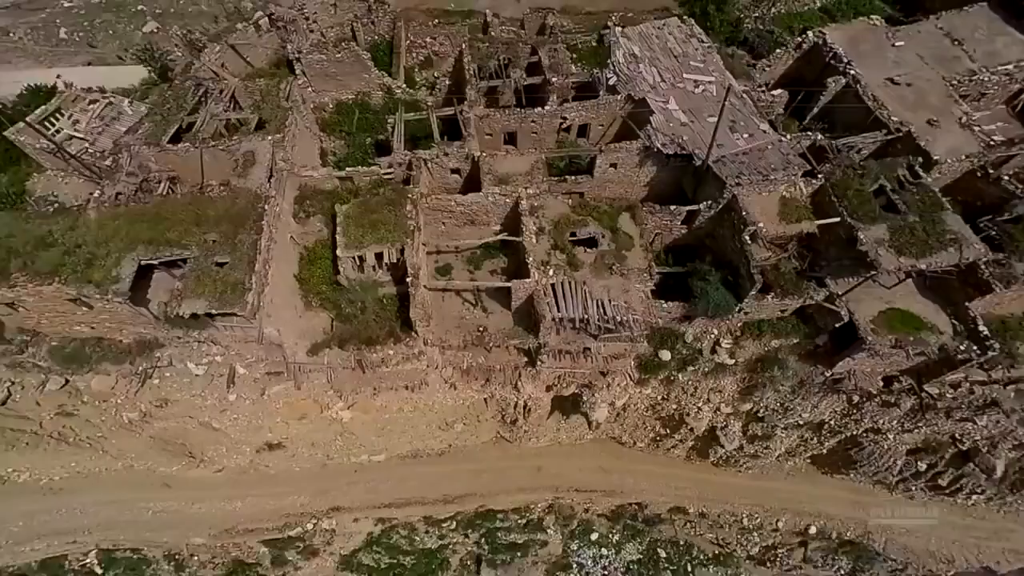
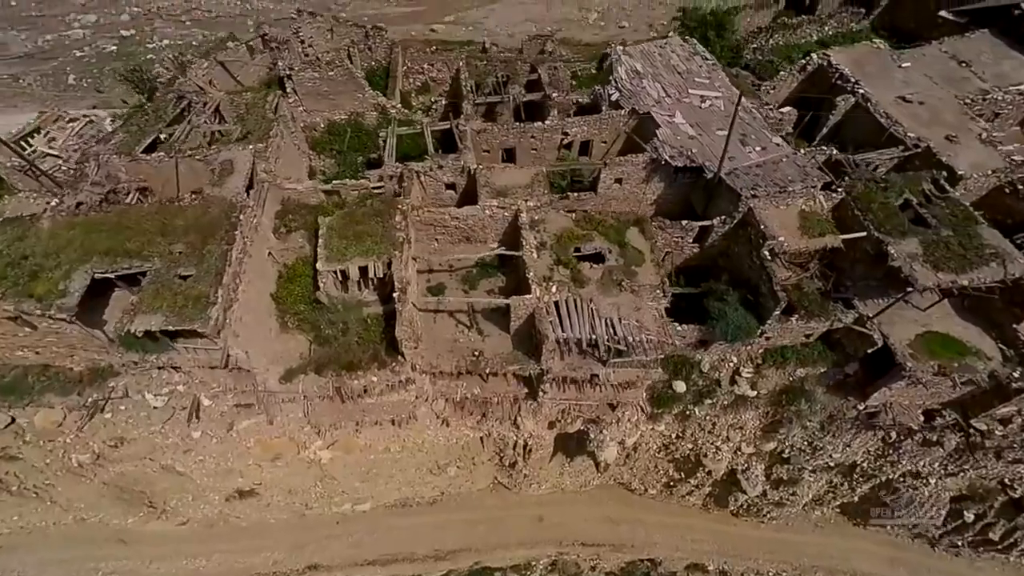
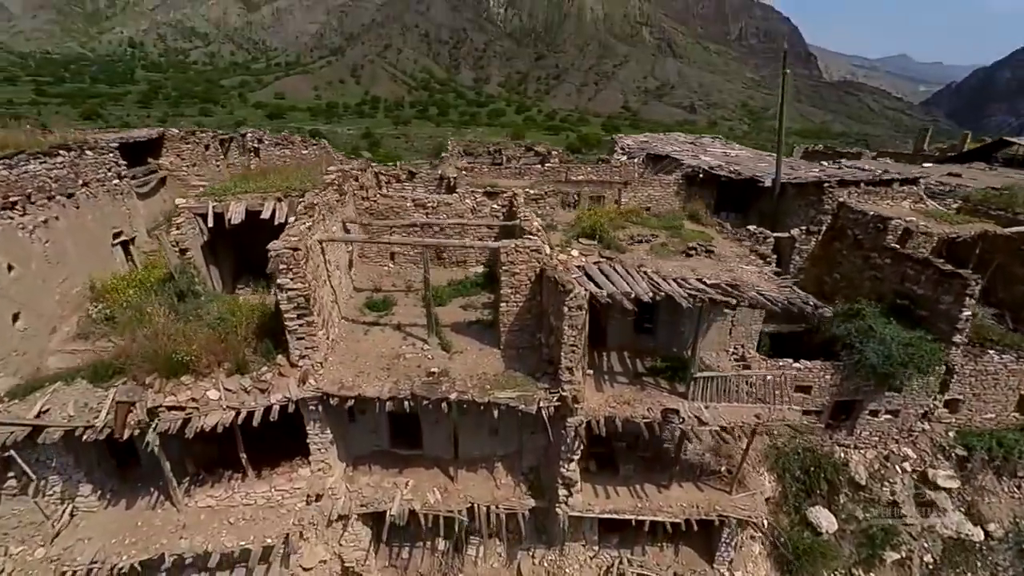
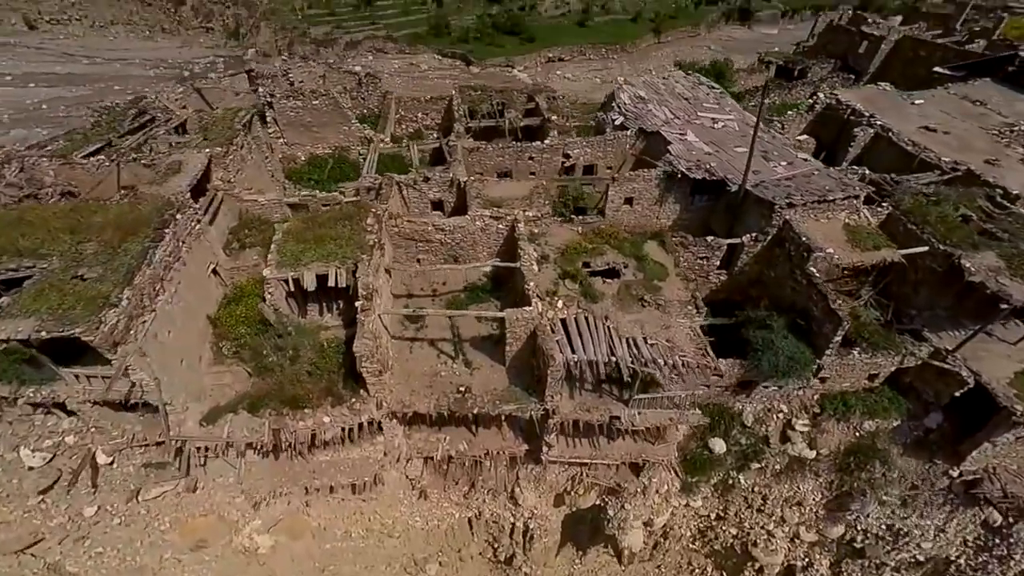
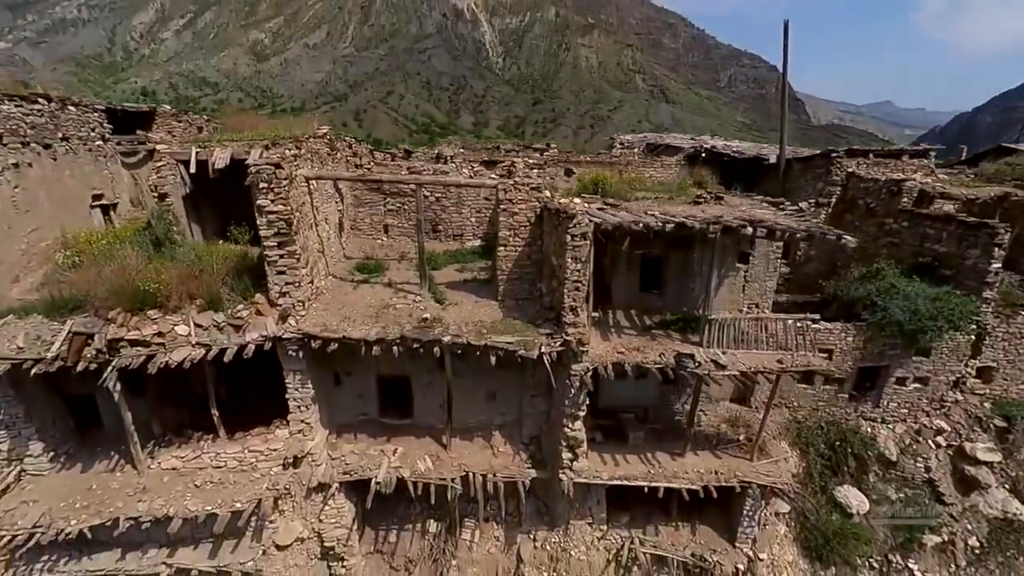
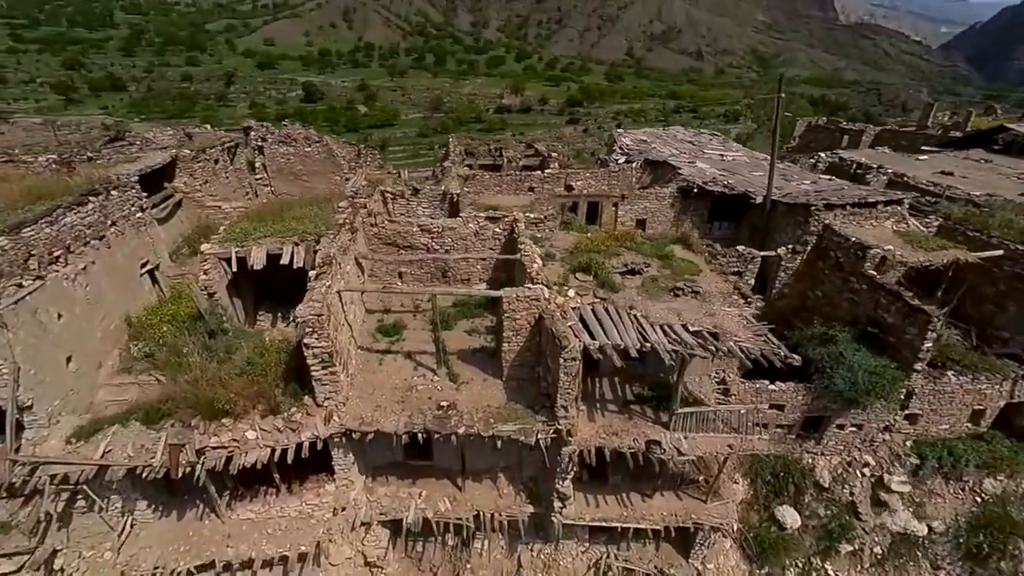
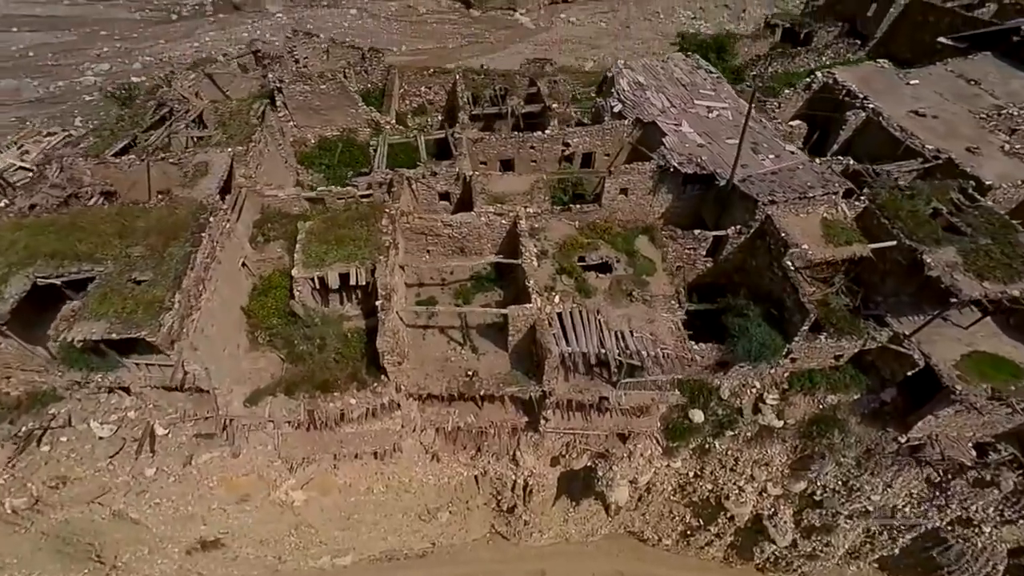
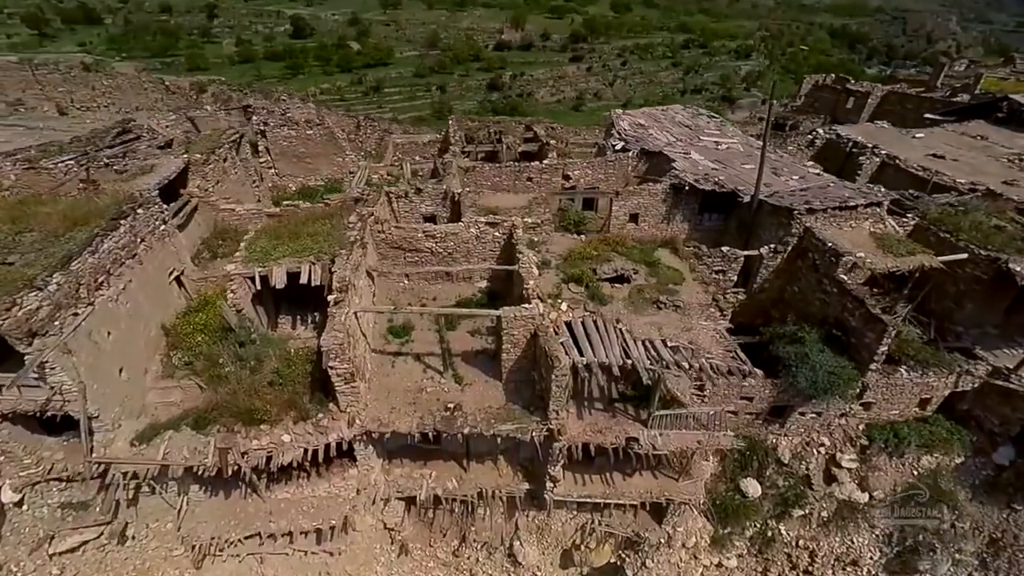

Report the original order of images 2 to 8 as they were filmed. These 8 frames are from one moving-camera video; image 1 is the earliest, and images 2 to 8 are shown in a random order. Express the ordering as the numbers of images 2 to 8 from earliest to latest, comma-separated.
2, 7, 4, 8, 6, 3, 5
